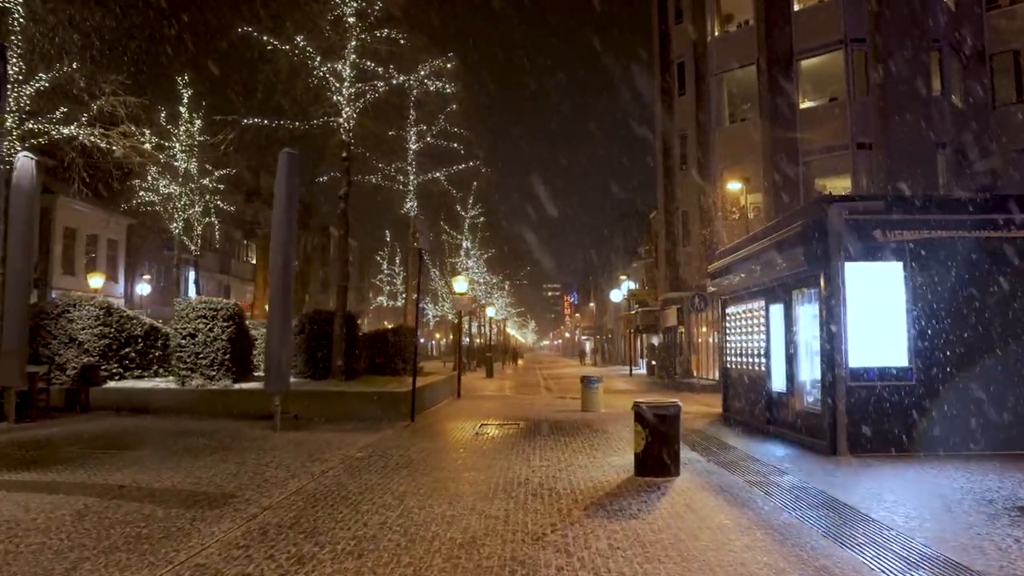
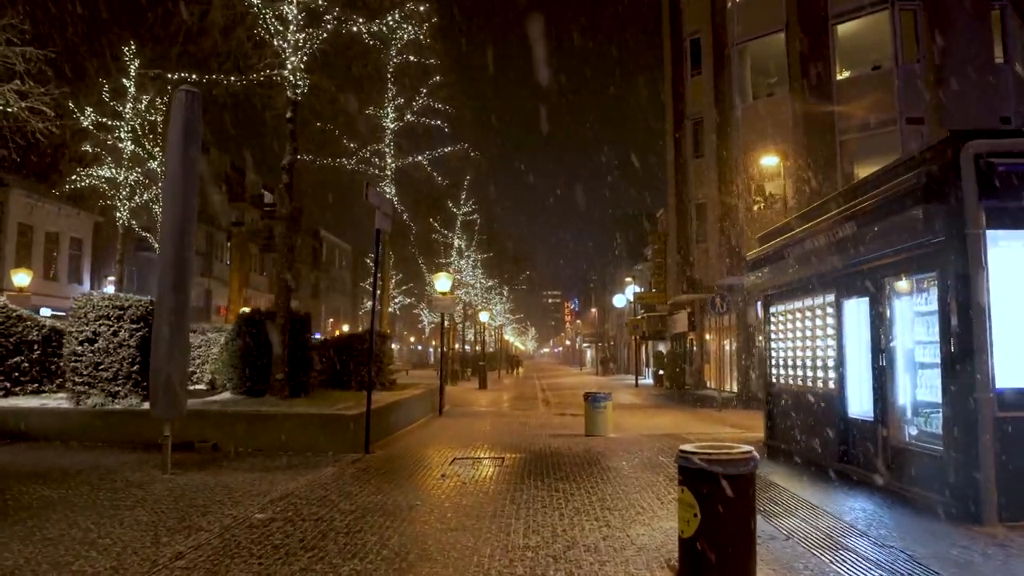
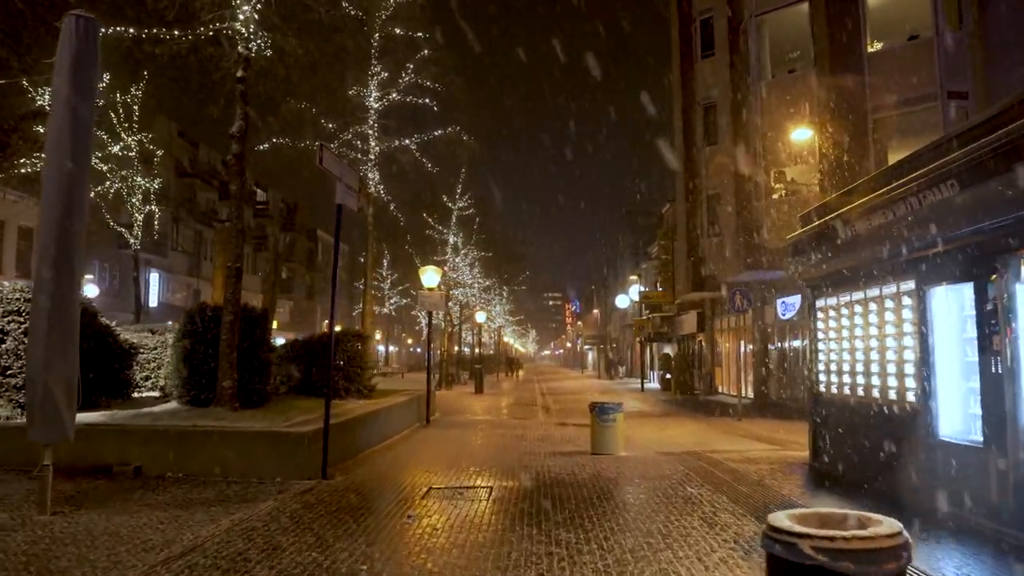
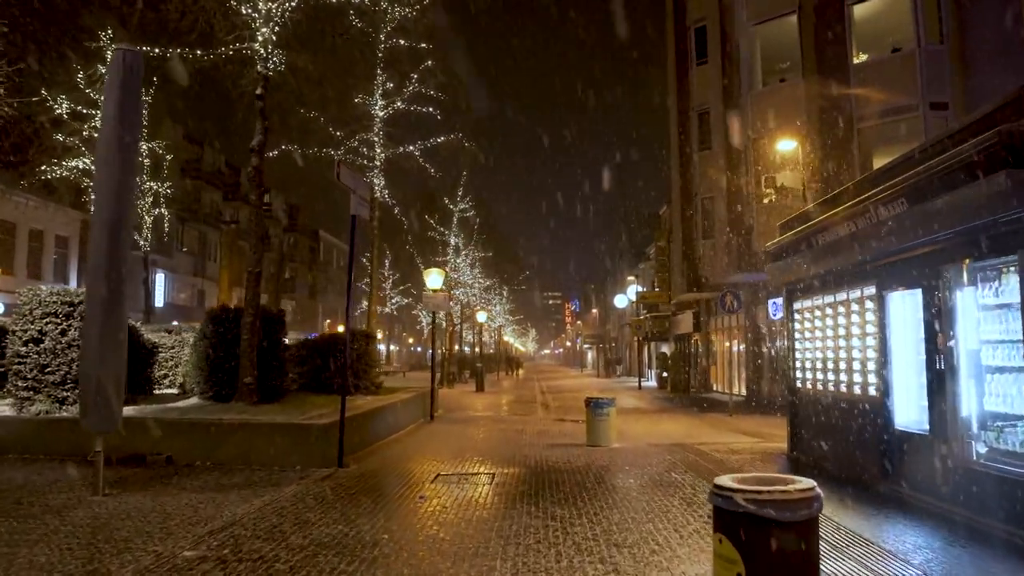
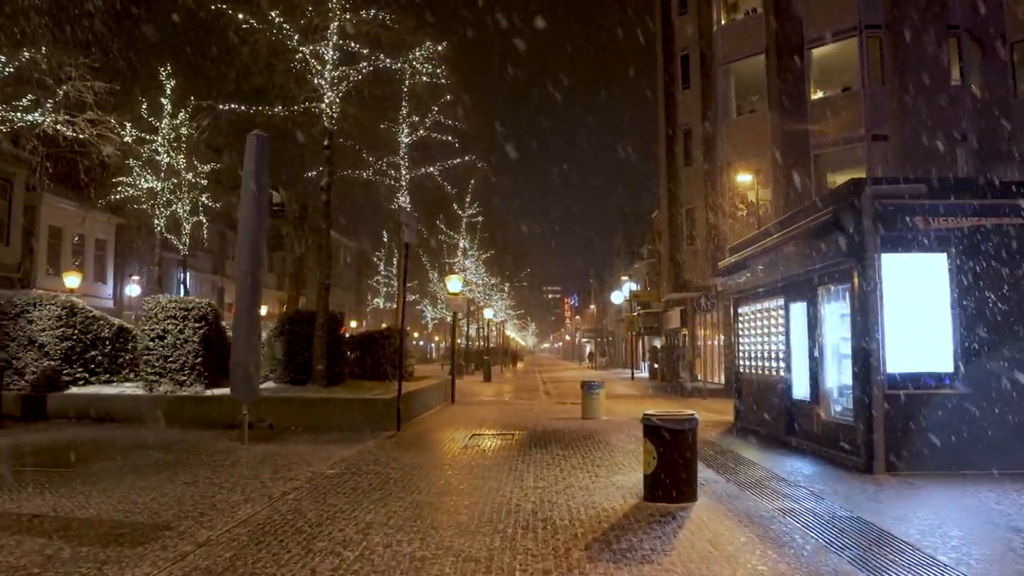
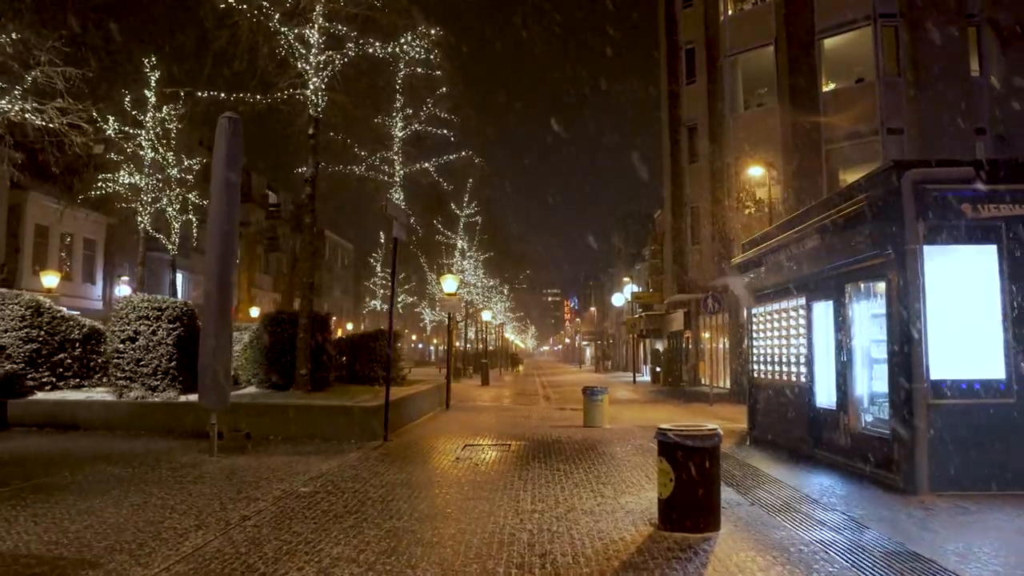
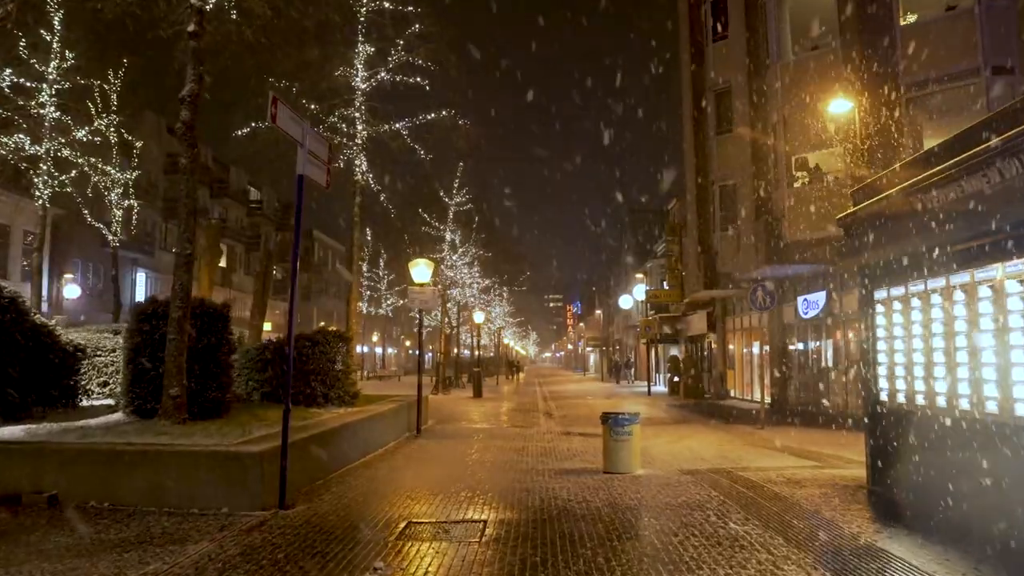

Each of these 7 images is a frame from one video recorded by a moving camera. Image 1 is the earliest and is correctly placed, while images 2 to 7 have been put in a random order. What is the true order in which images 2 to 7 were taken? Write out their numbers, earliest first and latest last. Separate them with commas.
5, 6, 2, 4, 3, 7
